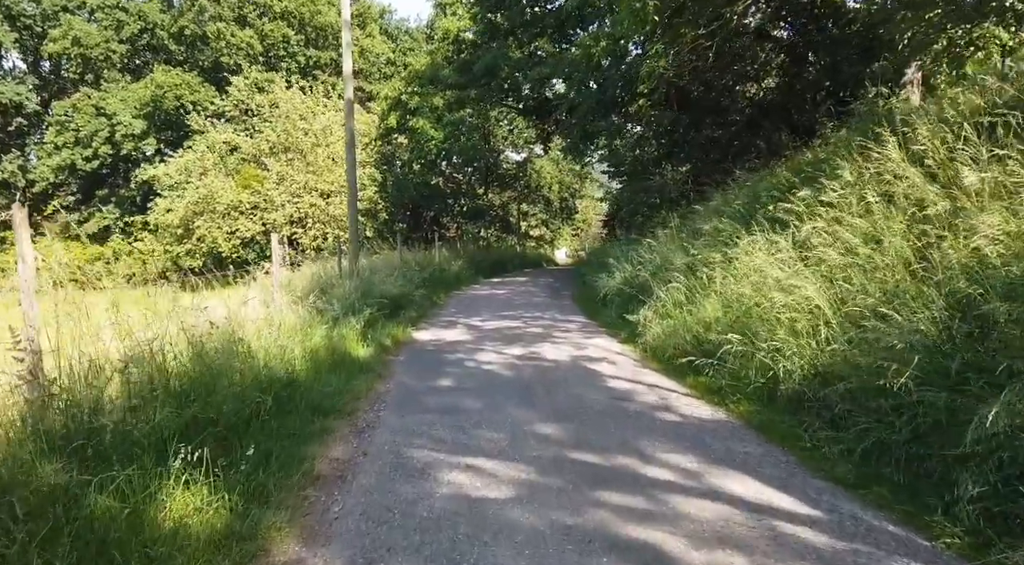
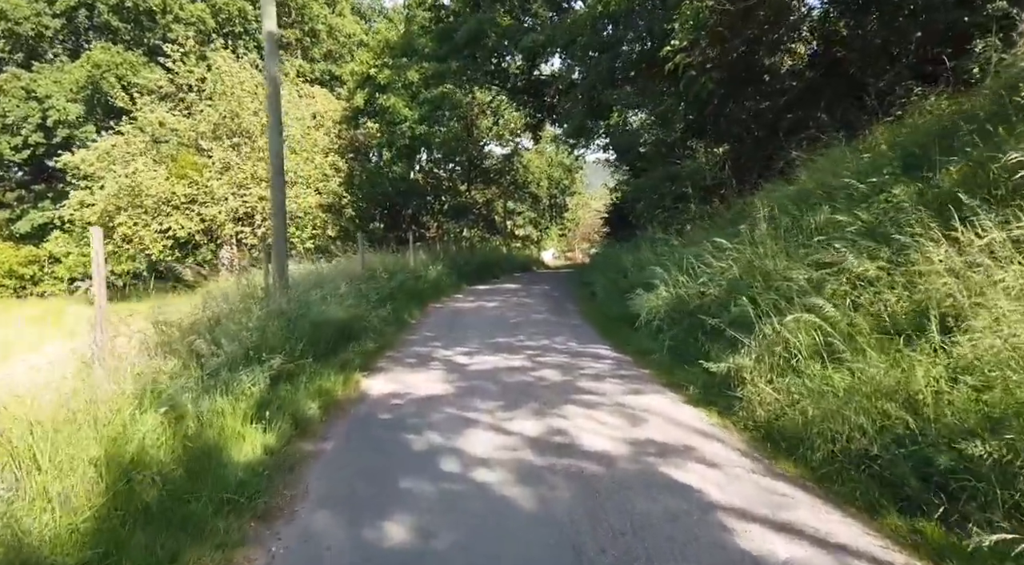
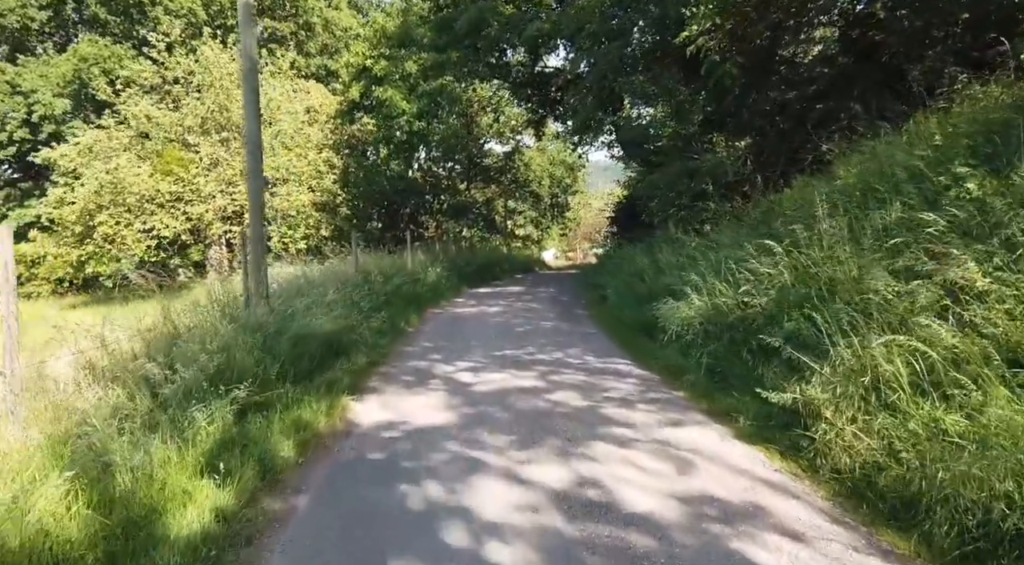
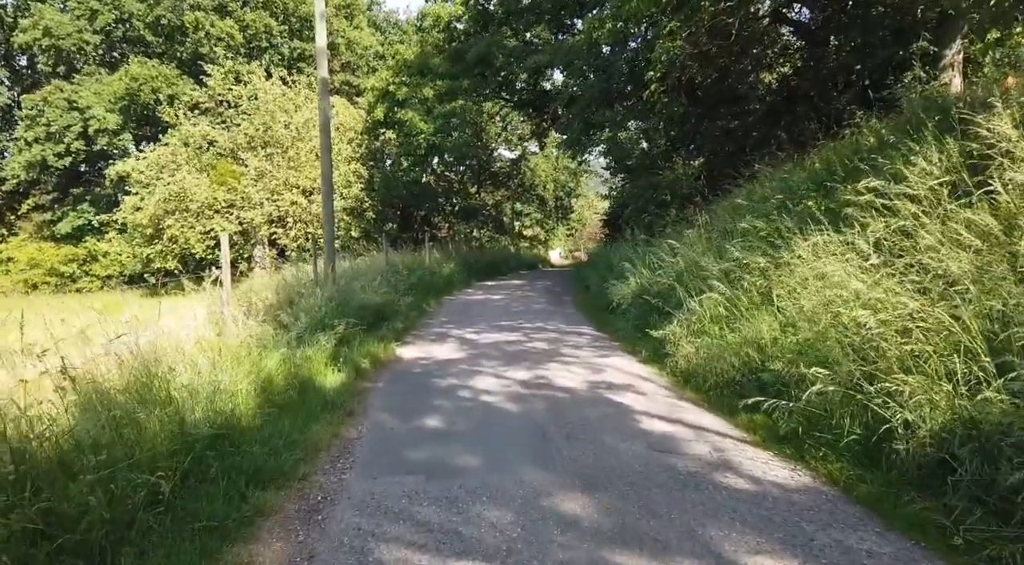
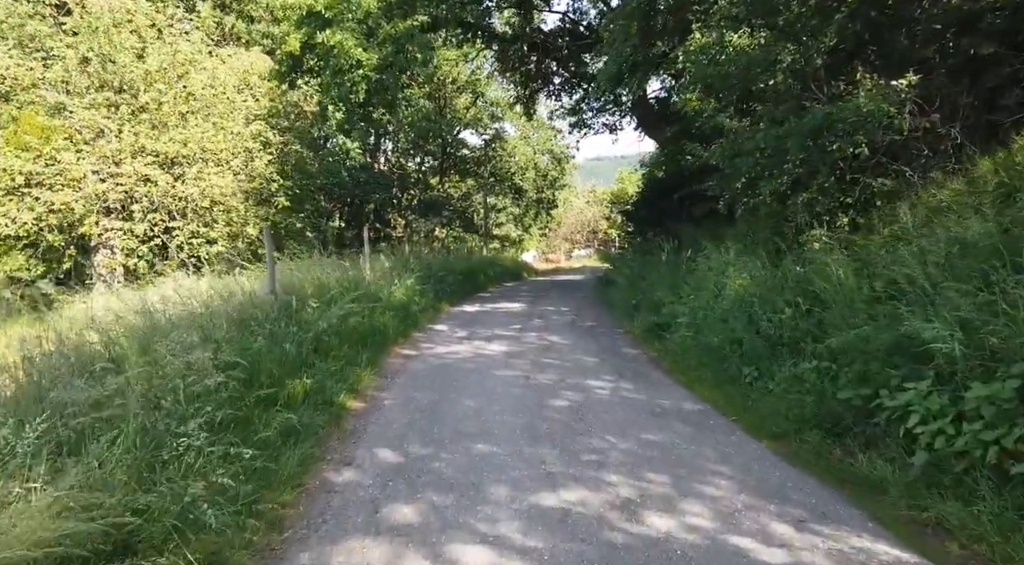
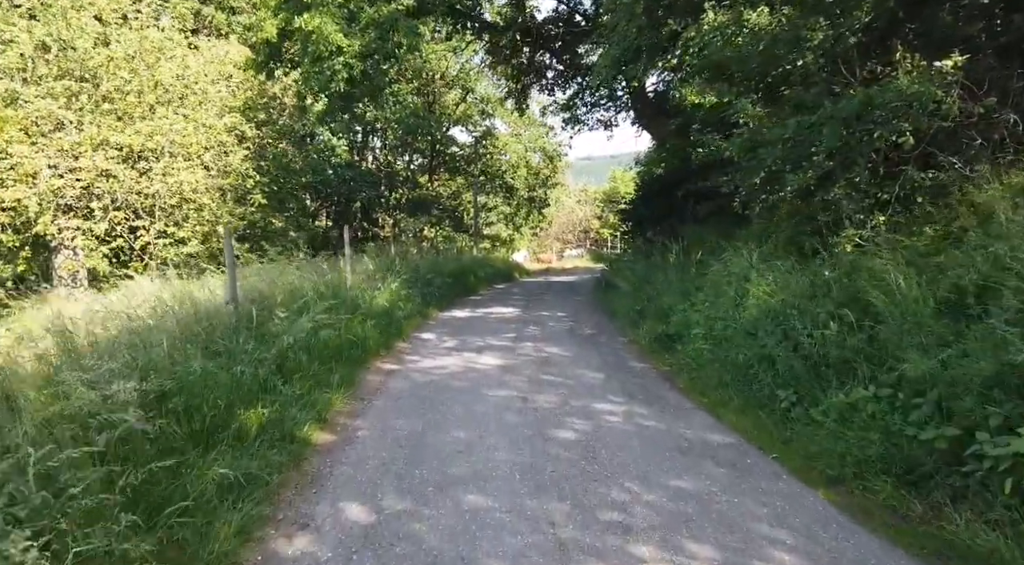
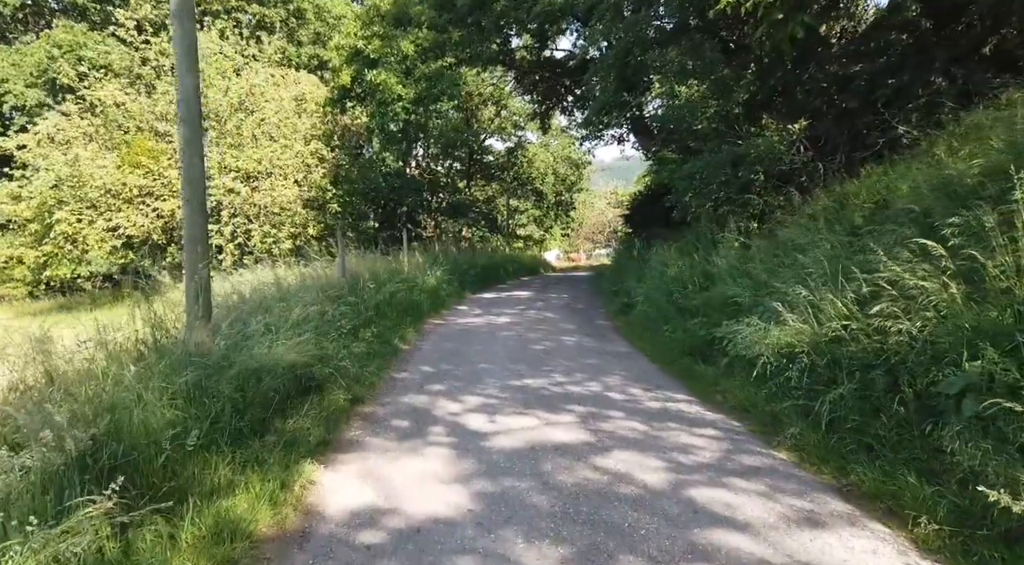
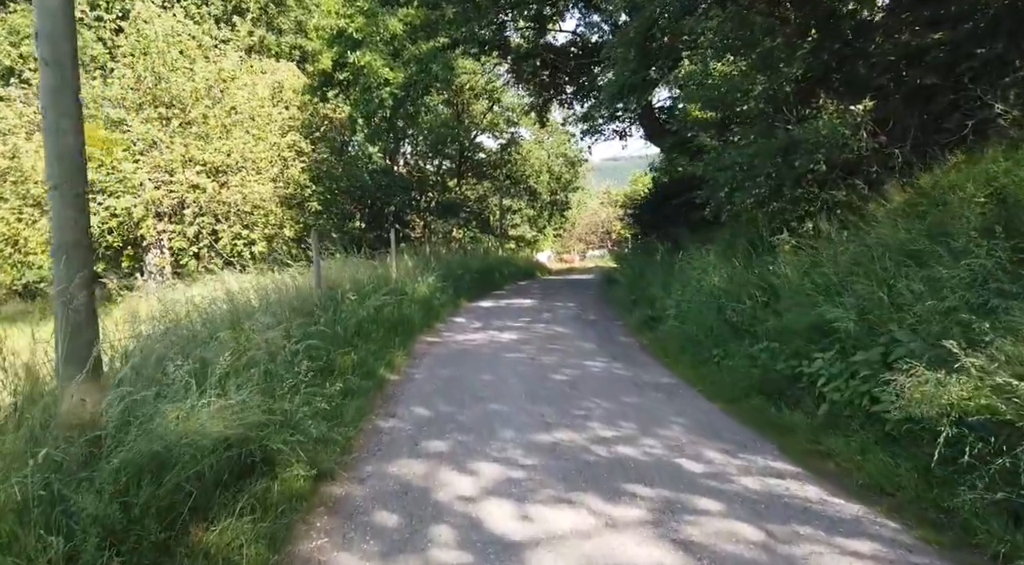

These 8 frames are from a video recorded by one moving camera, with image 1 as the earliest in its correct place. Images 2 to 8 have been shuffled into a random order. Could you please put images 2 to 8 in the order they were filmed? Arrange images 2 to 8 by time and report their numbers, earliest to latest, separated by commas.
4, 2, 3, 7, 8, 5, 6
